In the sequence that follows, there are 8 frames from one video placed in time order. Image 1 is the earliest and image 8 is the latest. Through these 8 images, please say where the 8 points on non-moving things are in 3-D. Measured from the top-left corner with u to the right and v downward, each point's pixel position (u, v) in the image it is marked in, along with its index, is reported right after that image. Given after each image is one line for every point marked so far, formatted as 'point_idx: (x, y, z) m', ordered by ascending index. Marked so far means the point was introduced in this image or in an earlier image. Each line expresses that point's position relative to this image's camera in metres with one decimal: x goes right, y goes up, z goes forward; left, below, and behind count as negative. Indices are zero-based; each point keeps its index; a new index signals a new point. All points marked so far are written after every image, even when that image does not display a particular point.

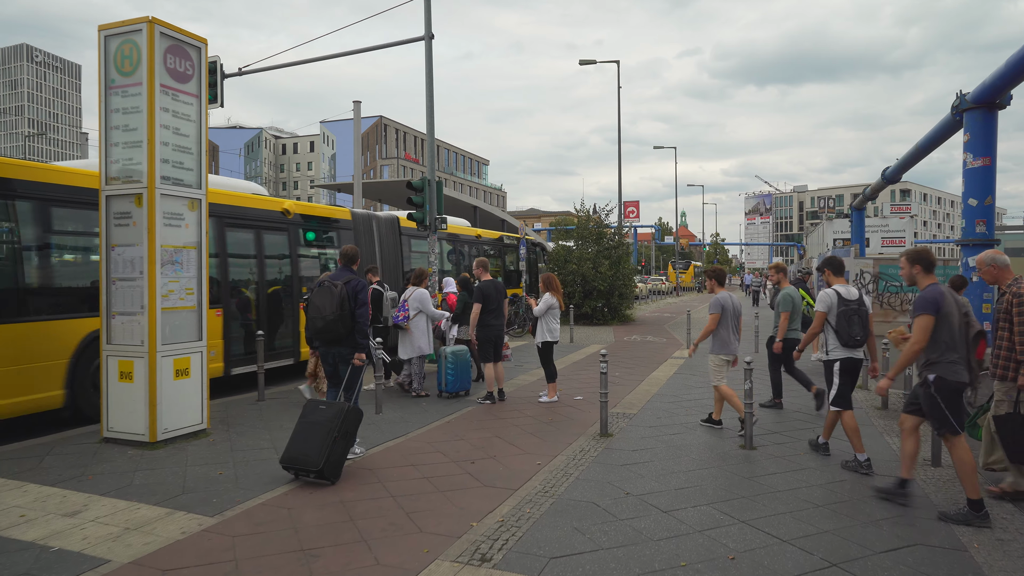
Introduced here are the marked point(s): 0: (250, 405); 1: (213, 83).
0: (-3.1, -1.4, +8.1) m
1: (-6.2, +4.2, +14.0) m
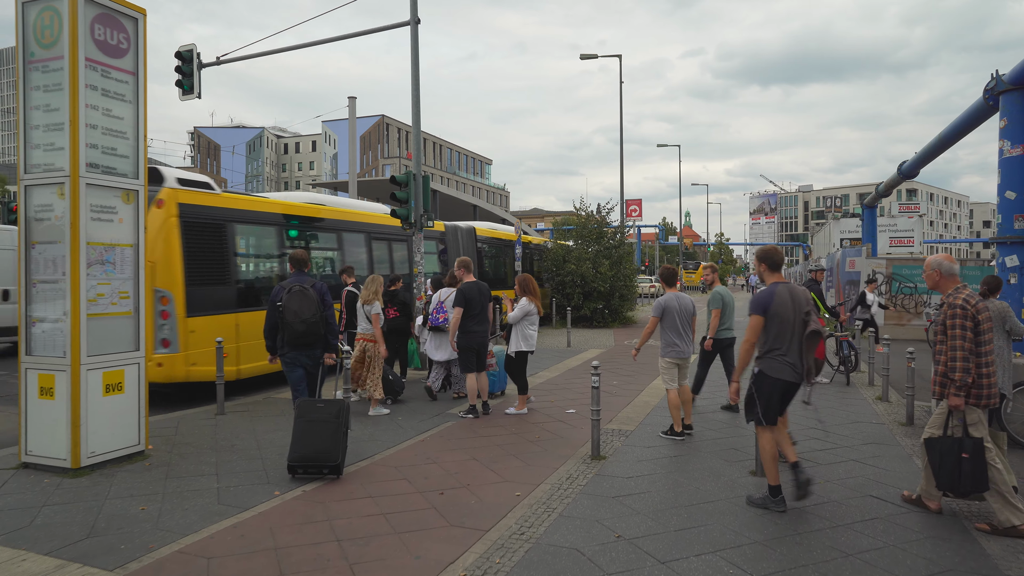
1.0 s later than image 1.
0: (-3.3, -1.4, +7.3) m
1: (-6.3, +4.2, +13.2) m
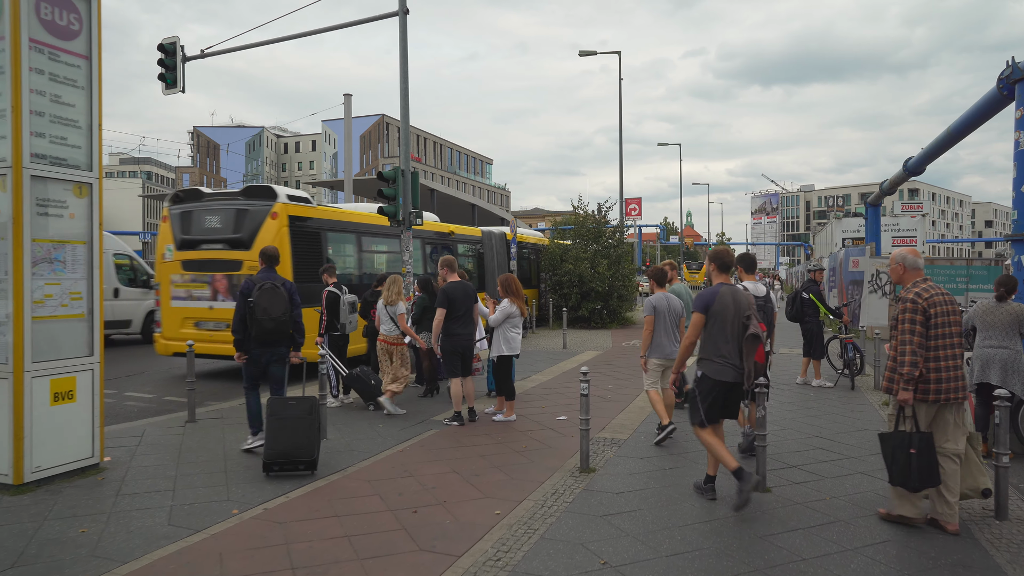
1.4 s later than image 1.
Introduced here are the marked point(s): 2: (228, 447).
0: (-3.5, -1.4, +6.9) m
1: (-6.4, +4.2, +12.8) m
2: (-2.7, -1.5, +6.3) m
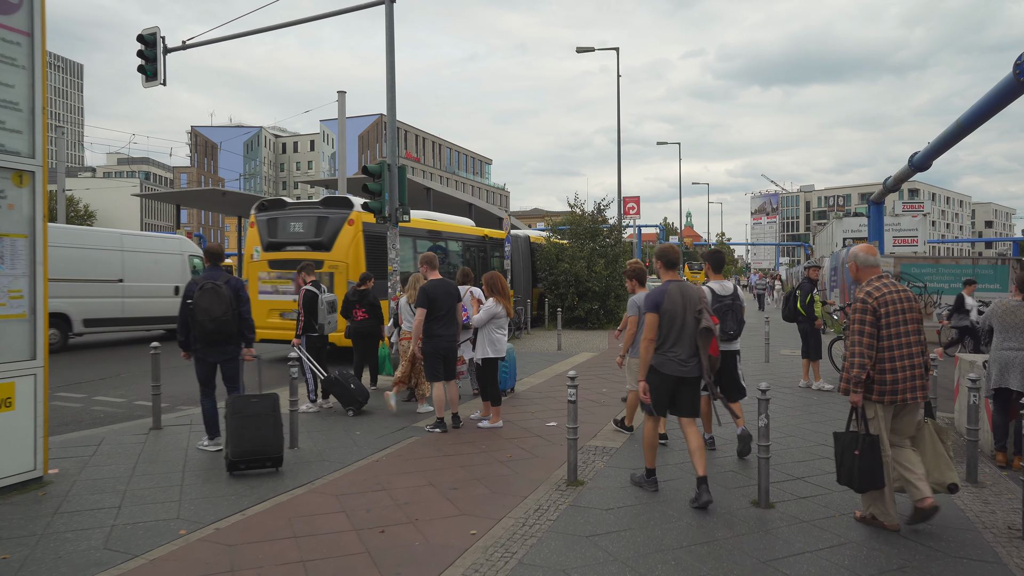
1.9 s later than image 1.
0: (-3.6, -1.4, +6.5) m
1: (-6.6, +4.2, +12.4) m
2: (-2.8, -1.5, +5.9) m
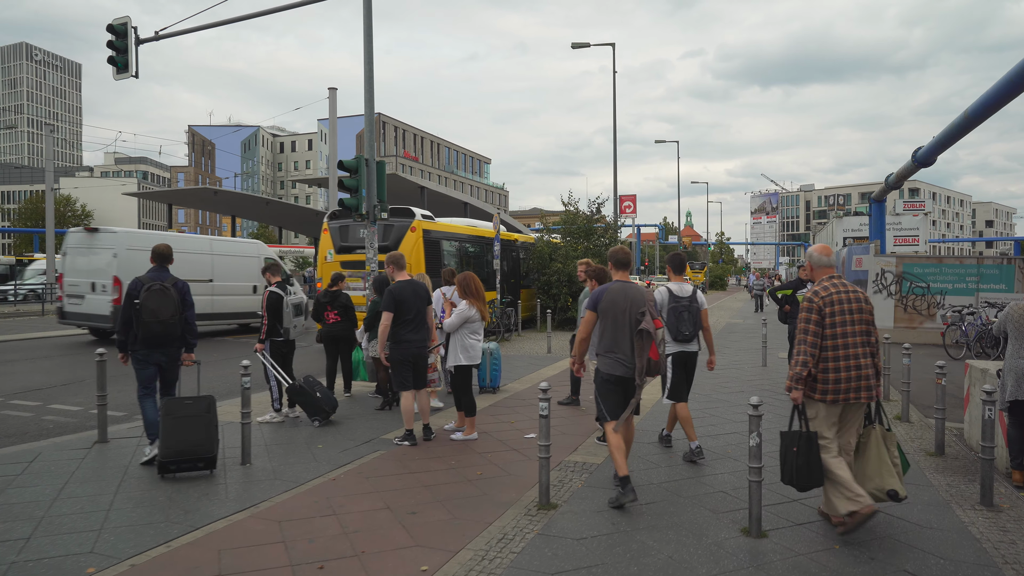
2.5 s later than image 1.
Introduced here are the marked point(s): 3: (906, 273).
0: (-3.8, -1.4, +6.0) m
1: (-6.8, +4.2, +11.9) m
2: (-3.0, -1.5, +5.4) m
3: (+9.4, +0.4, +16.2) m
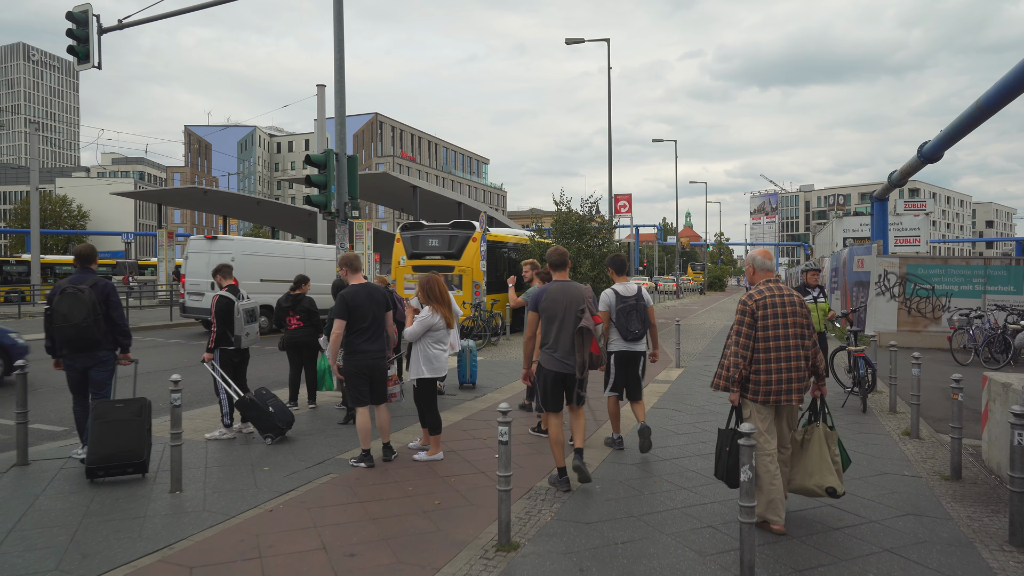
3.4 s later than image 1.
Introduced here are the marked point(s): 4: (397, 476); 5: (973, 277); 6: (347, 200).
0: (-4.1, -1.5, +5.3) m
1: (-7.1, +4.1, +11.2) m
2: (-3.3, -1.5, +4.7) m
3: (+9.2, +0.3, +15.6) m
4: (-1.0, -1.5, +5.6) m
5: (+10.3, +0.2, +15.1) m
6: (-2.3, +1.2, +9.6) m
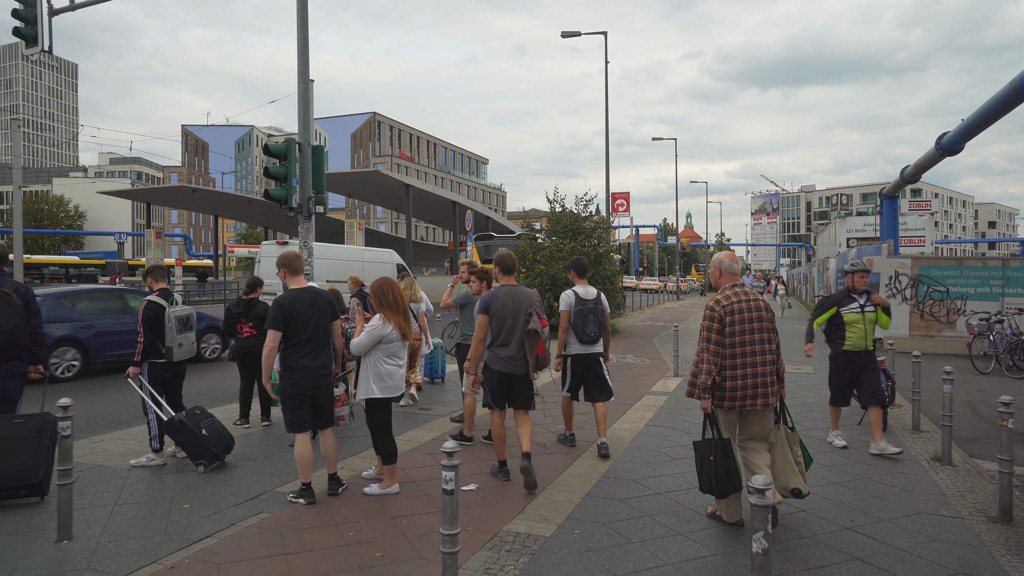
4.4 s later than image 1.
0: (-4.4, -1.5, +4.5) m
1: (-7.4, +4.1, +10.4) m
2: (-3.6, -1.6, +3.9) m
3: (+8.9, +0.3, +14.7) m
4: (-1.2, -1.6, +4.7) m
5: (+10.1, +0.2, +14.3) m
6: (-2.6, +1.2, +8.7) m
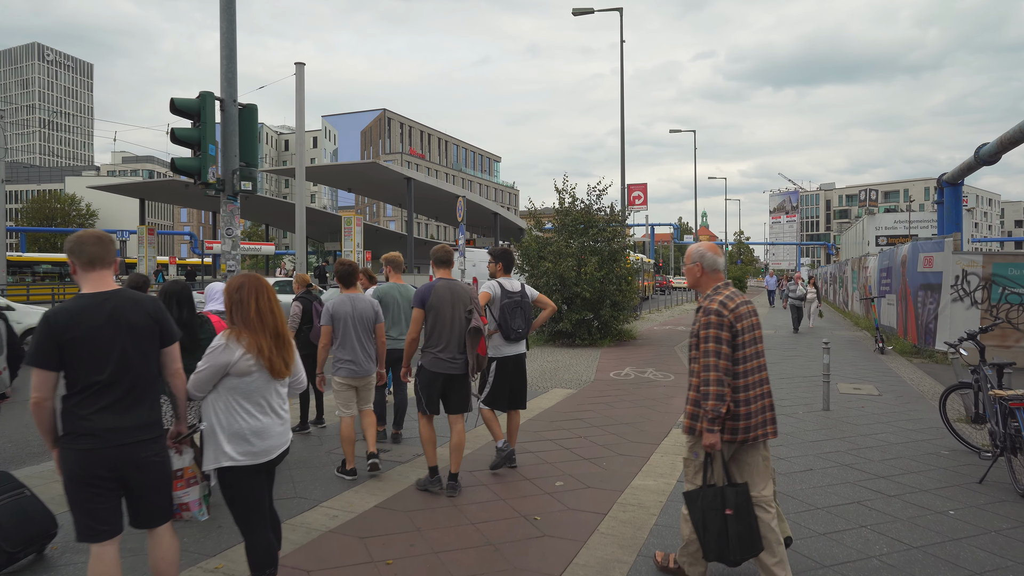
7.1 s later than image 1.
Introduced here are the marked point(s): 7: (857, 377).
0: (-4.6, -1.5, +2.4) m
1: (-7.4, +4.1, +8.4) m
2: (-3.8, -1.6, +1.8) m
3: (+8.9, +0.2, +12.4) m
4: (-1.4, -1.6, +2.7) m
5: (+10.0, +0.2, +12.0) m
6: (-2.7, +1.2, +6.7) m
7: (+5.5, -1.4, +10.8) m
